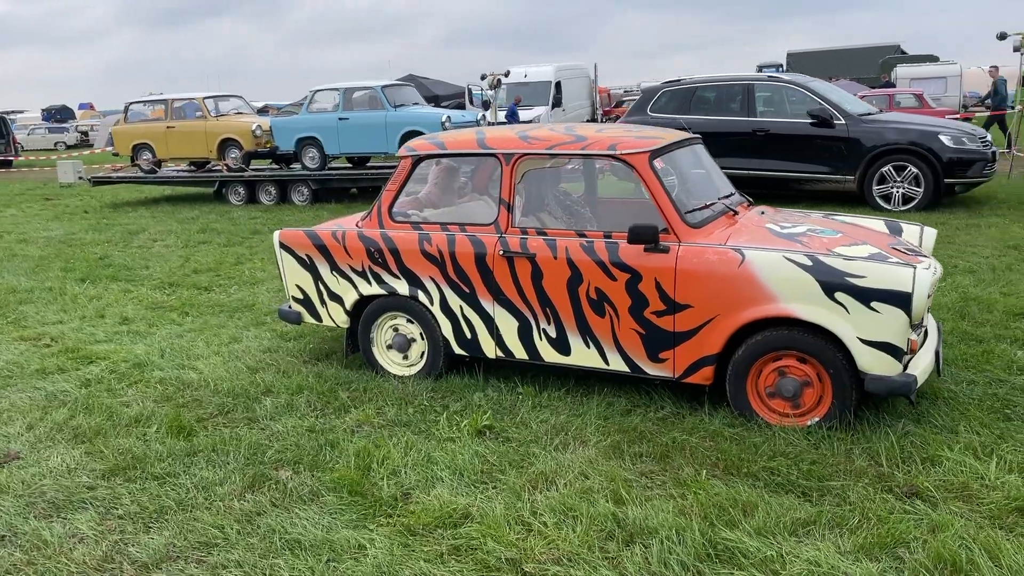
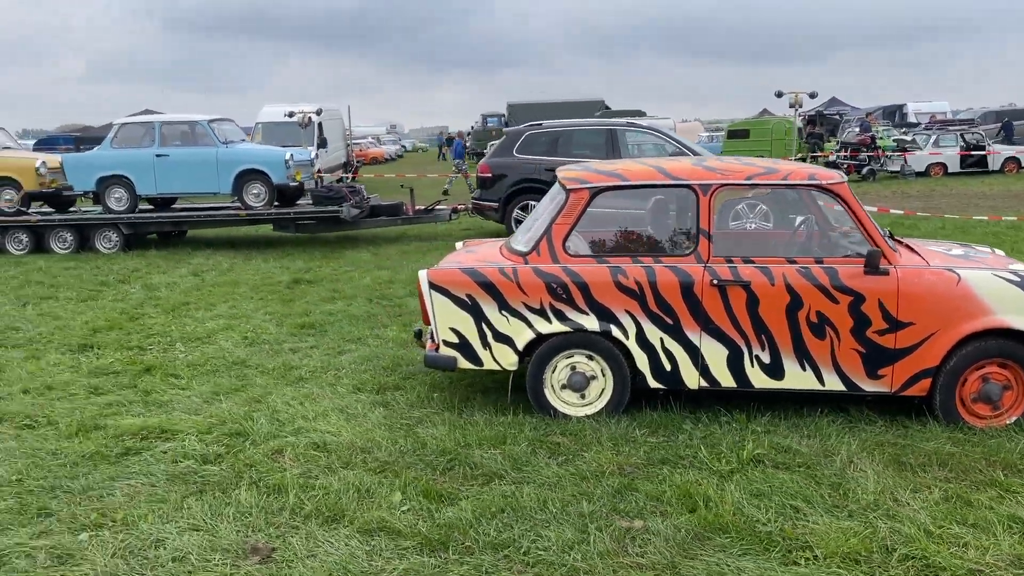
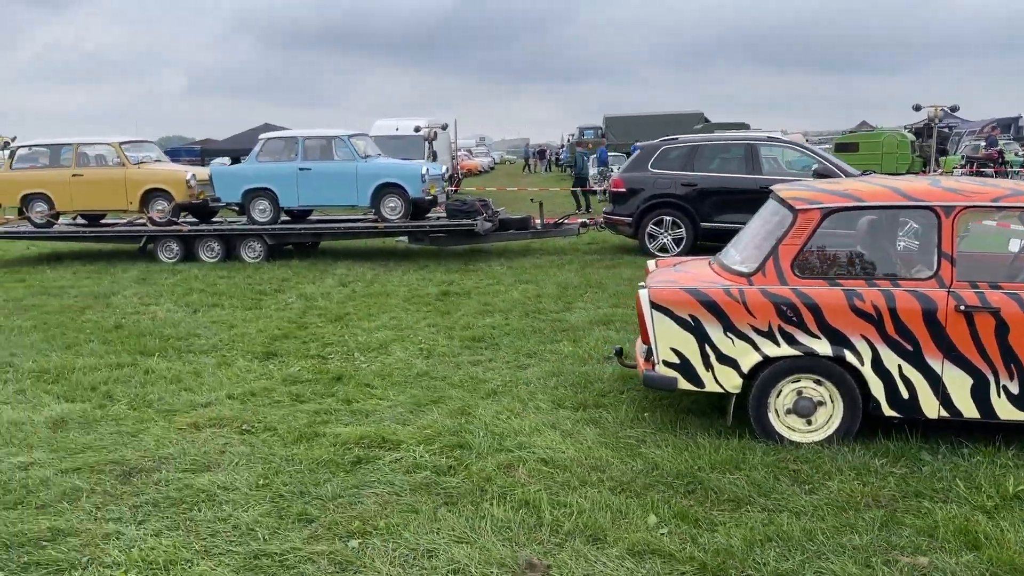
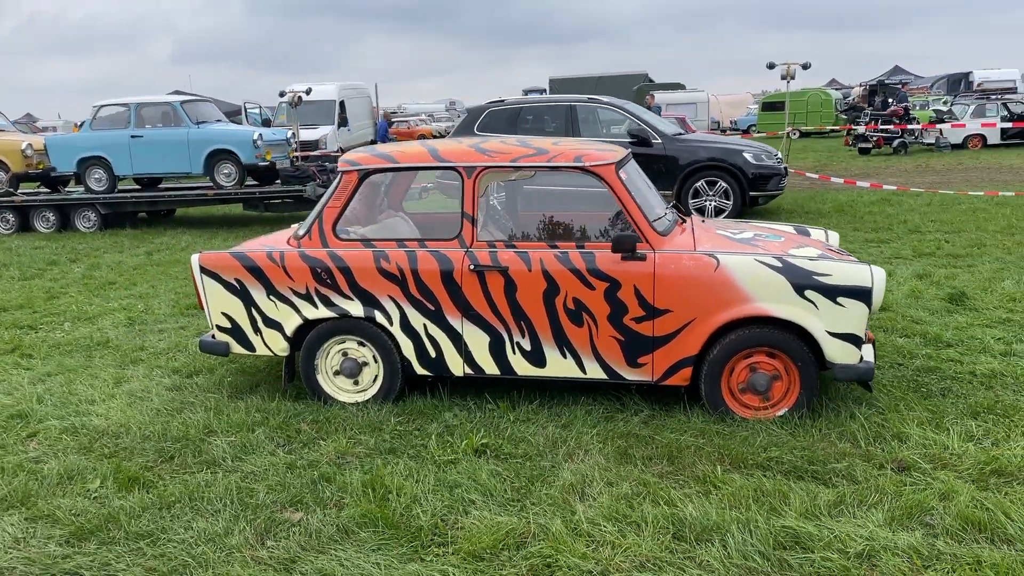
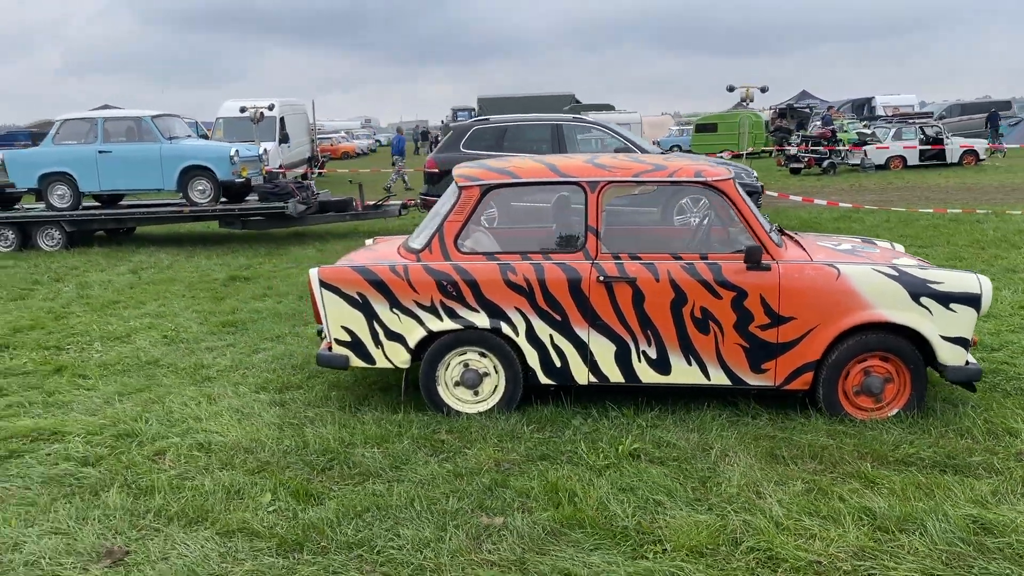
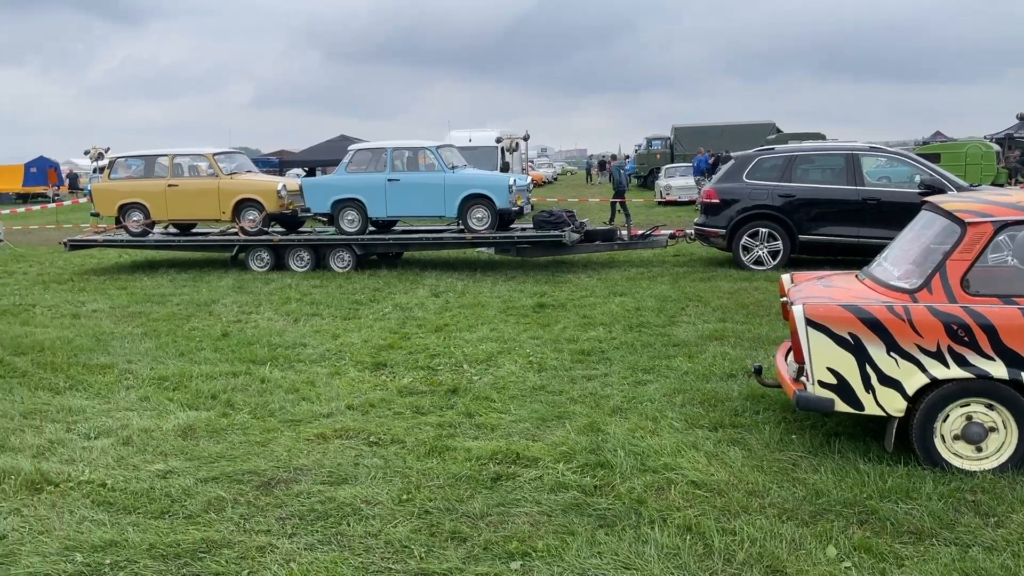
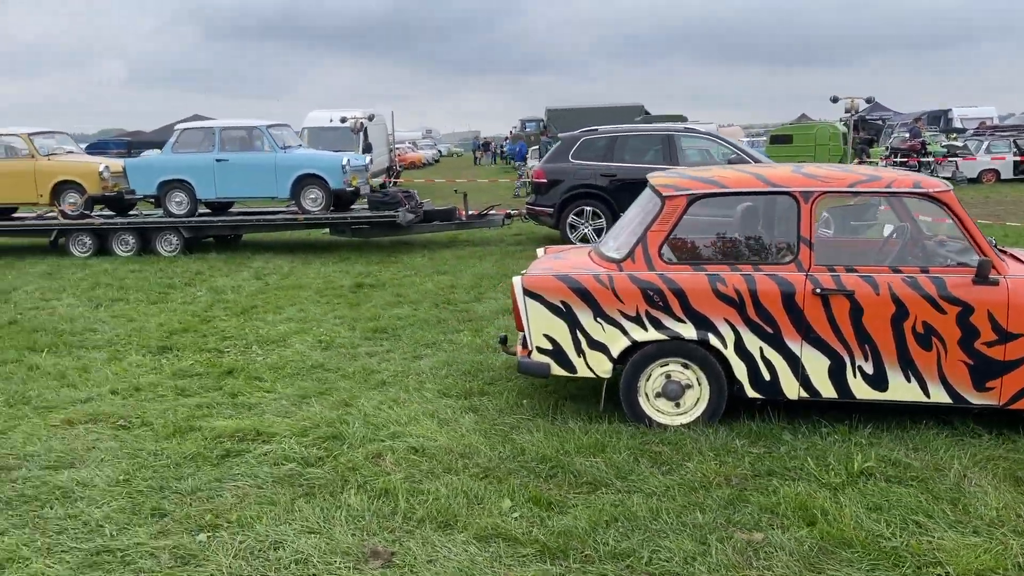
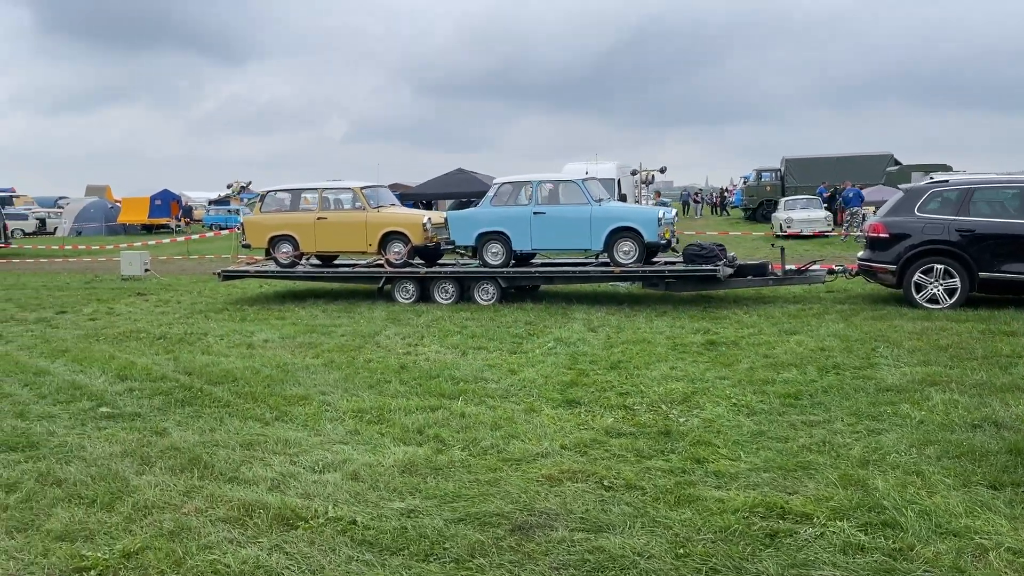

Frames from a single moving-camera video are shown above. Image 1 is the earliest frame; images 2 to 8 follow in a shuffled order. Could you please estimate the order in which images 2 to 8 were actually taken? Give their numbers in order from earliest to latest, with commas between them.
4, 5, 2, 7, 3, 6, 8
